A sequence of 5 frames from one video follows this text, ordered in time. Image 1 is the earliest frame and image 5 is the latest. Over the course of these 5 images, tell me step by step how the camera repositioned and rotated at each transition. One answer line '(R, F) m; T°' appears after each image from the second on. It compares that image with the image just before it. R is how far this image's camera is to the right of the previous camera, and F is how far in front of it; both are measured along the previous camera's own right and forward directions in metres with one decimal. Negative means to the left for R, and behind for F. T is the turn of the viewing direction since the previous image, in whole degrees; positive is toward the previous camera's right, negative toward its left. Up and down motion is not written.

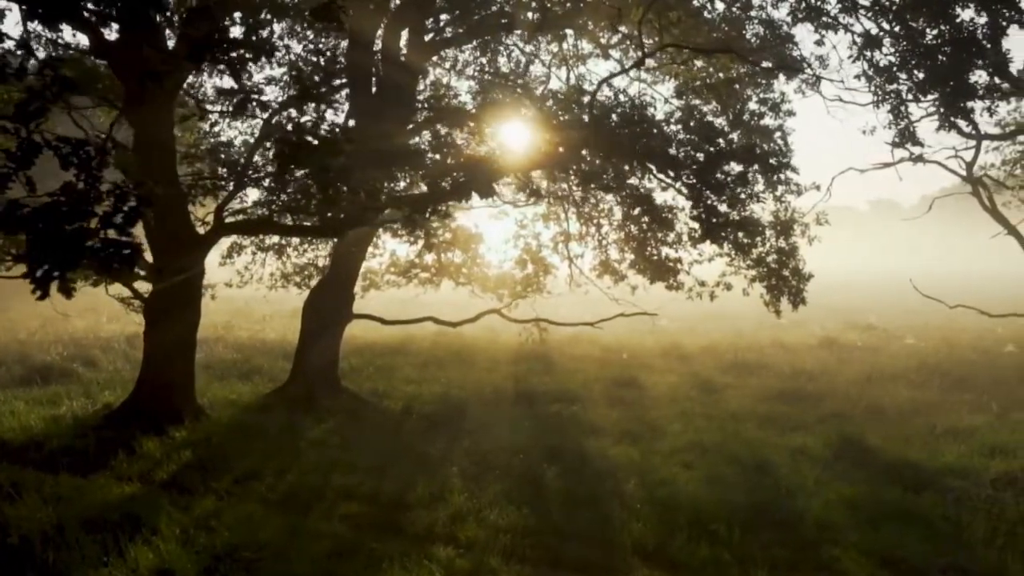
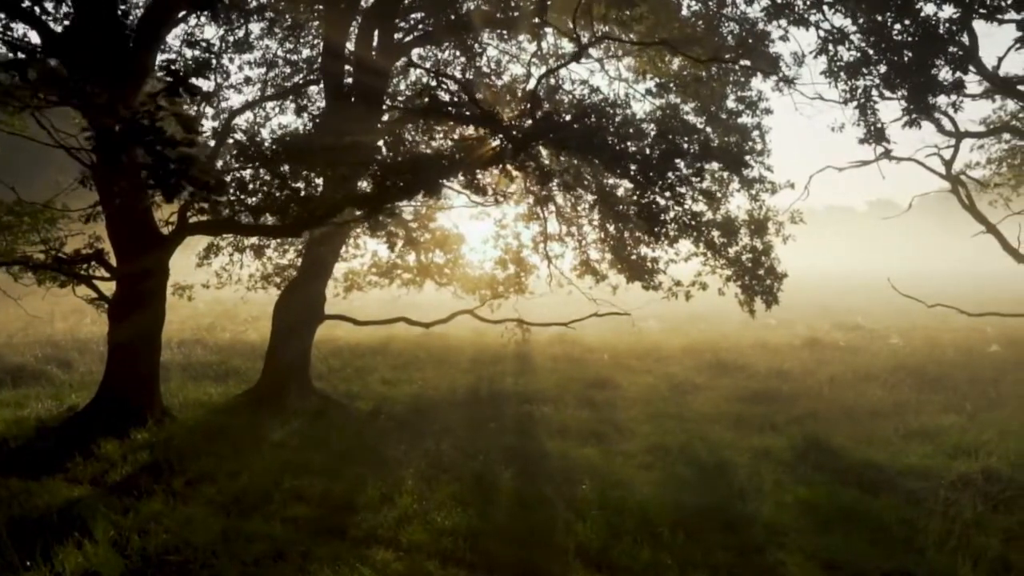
(+0.6, +0.1) m; 0°
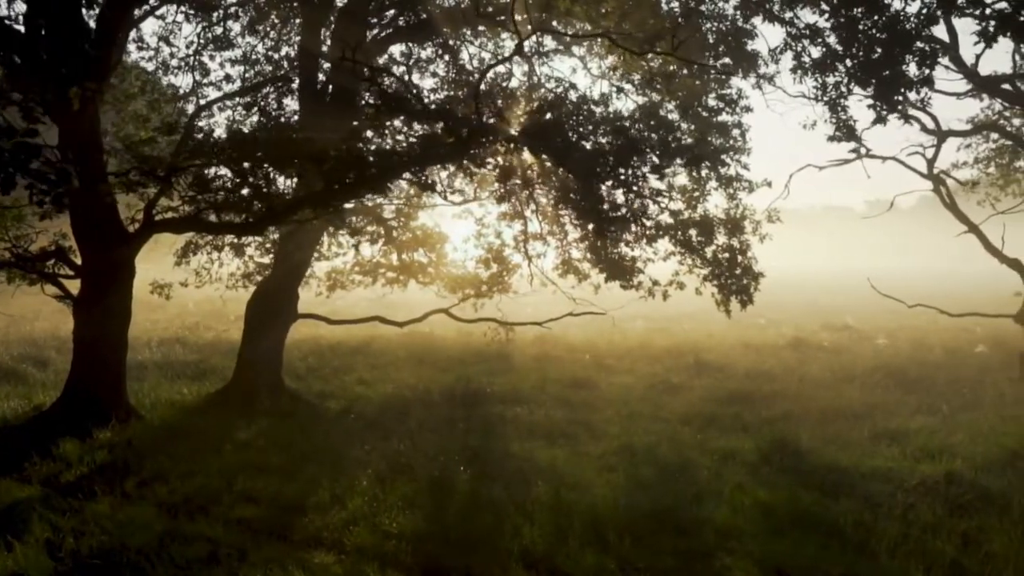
(+0.5, +0.1) m; 0°
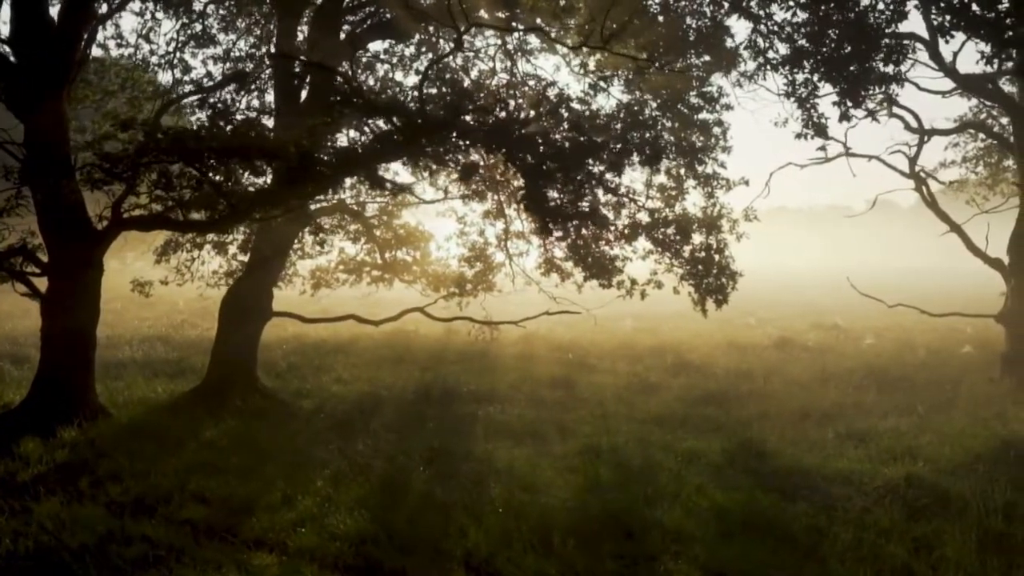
(+0.5, +0.1) m; 0°
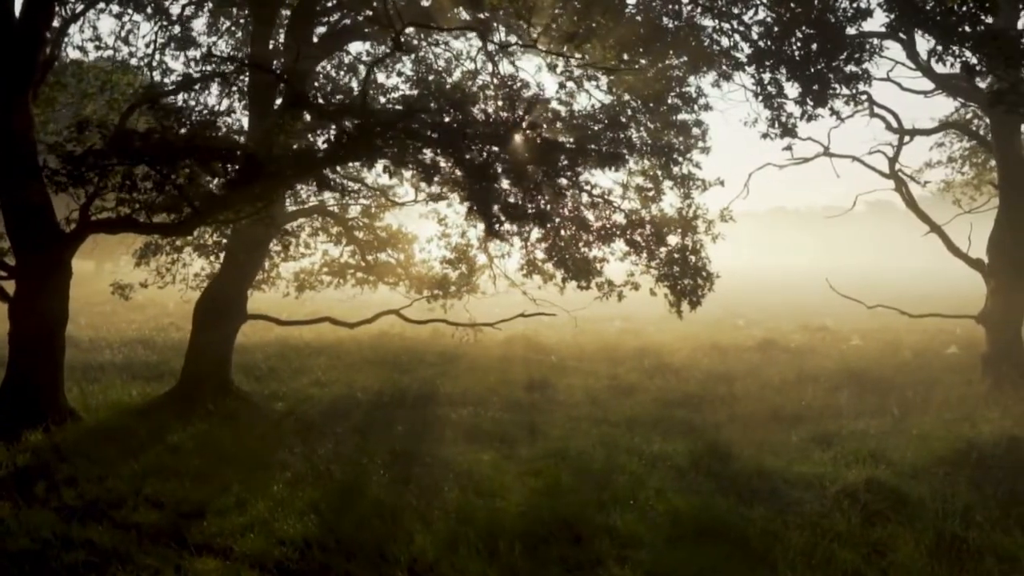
(+0.5, +0.1) m; 0°
